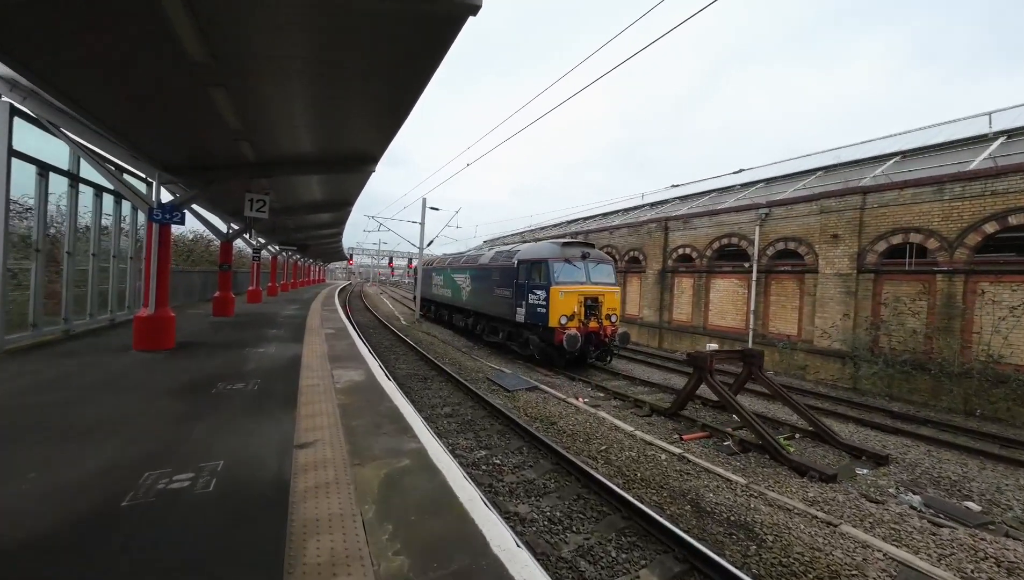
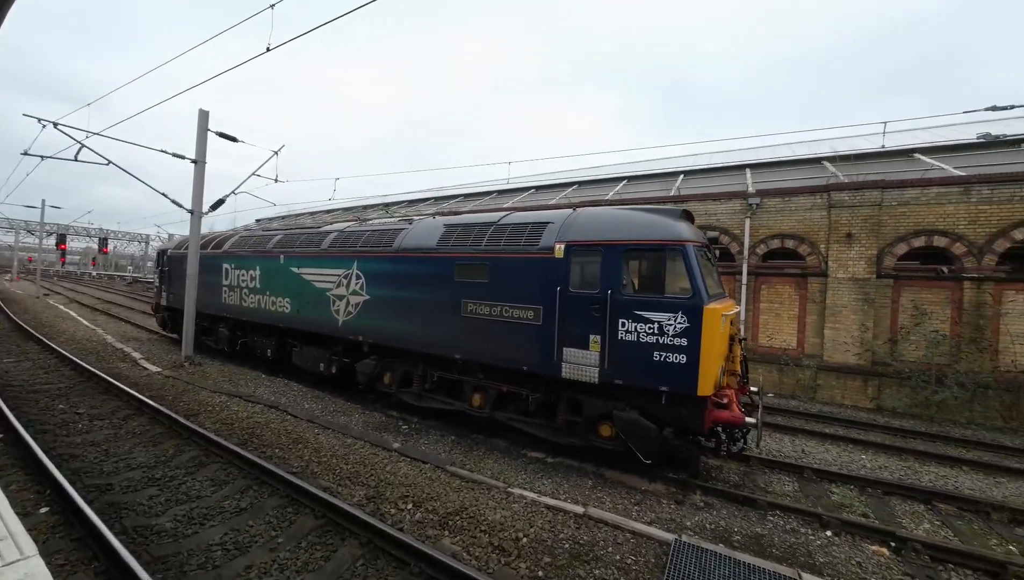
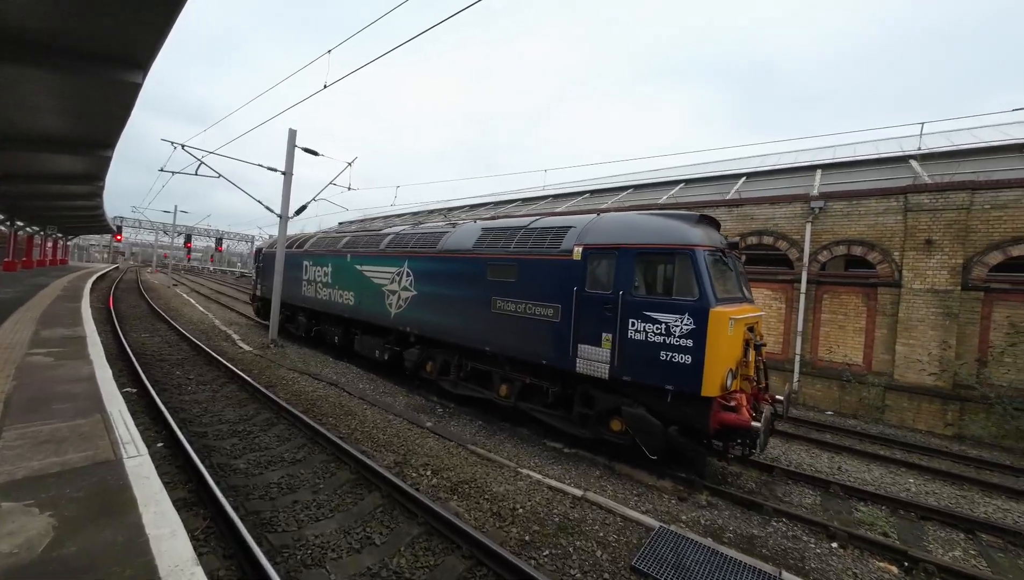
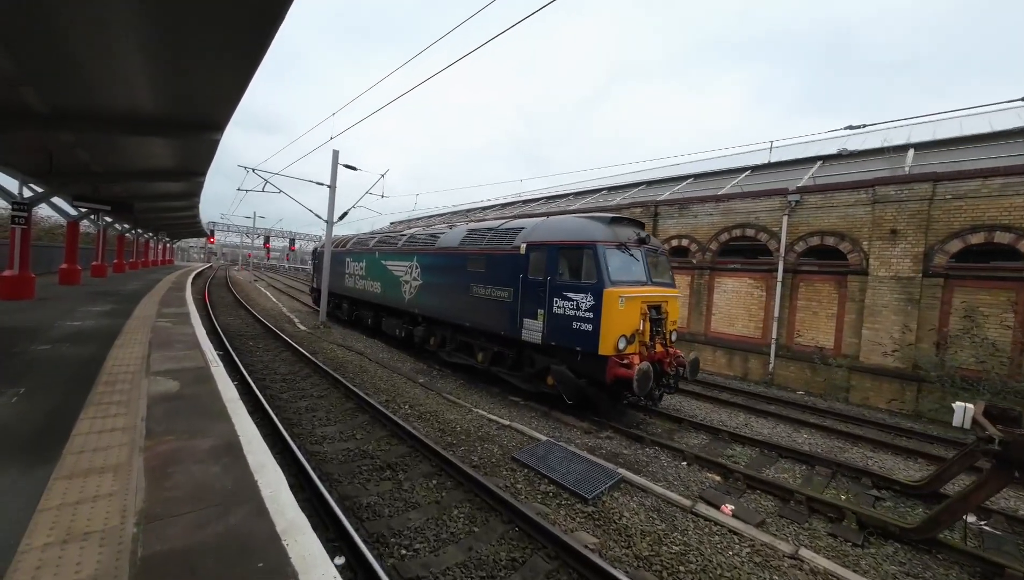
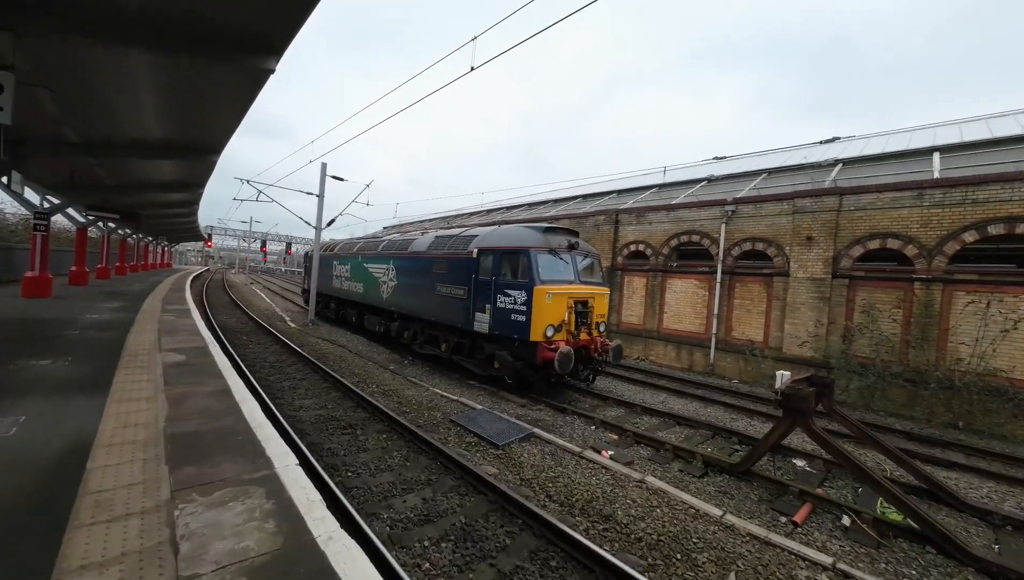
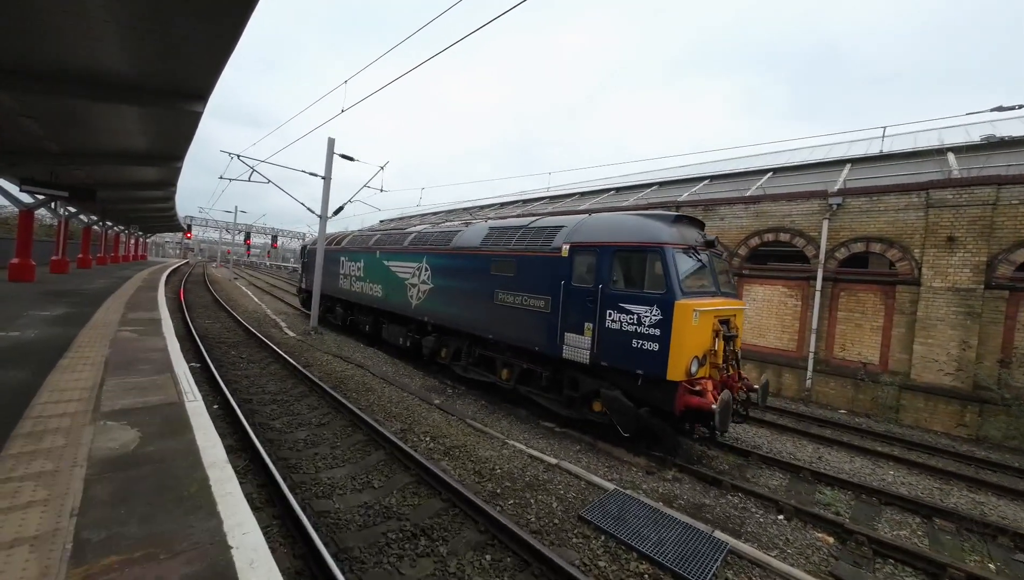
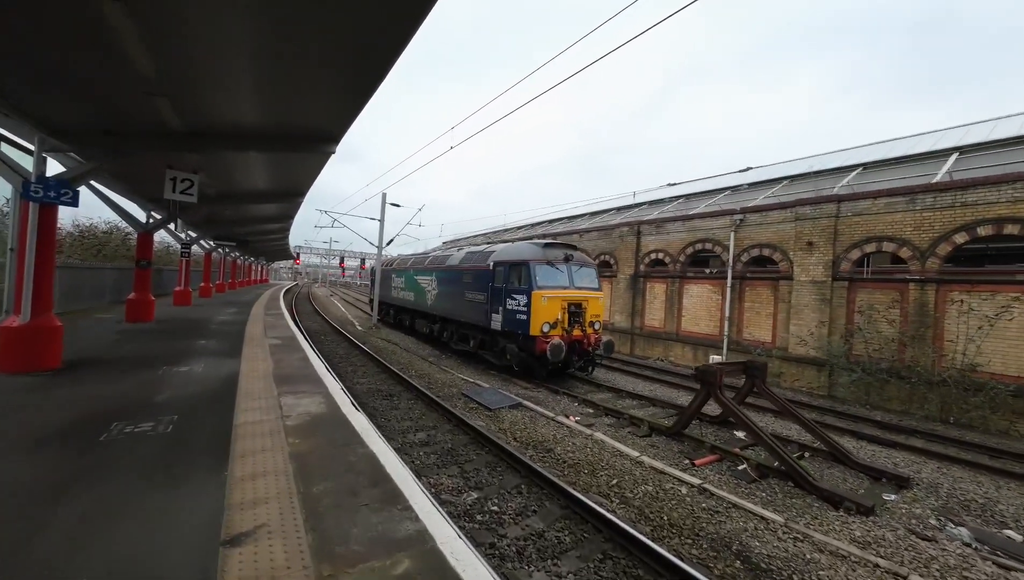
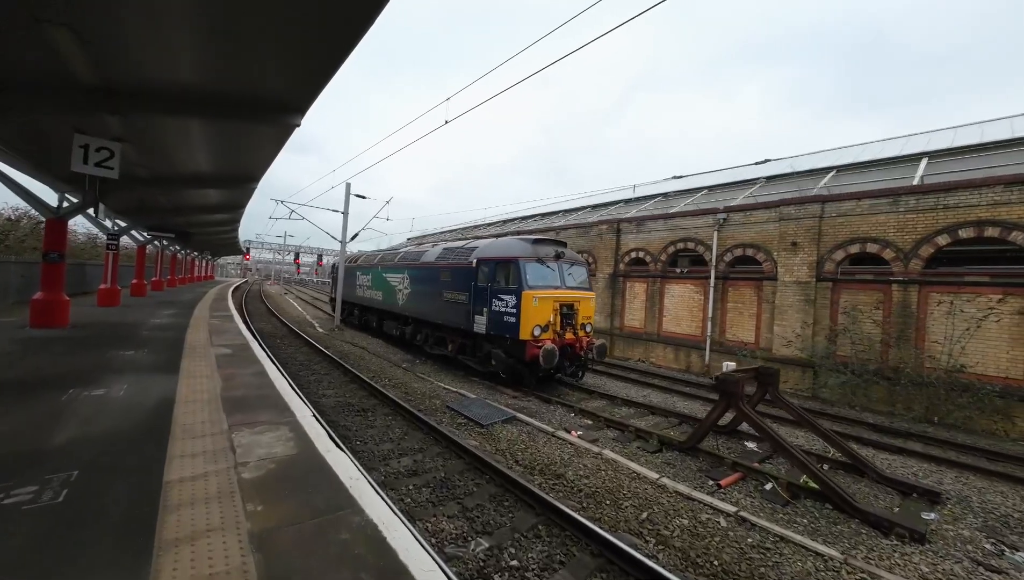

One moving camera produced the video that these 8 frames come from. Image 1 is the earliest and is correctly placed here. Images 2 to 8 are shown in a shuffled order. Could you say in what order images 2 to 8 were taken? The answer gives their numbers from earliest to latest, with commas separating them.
7, 8, 5, 4, 6, 3, 2
